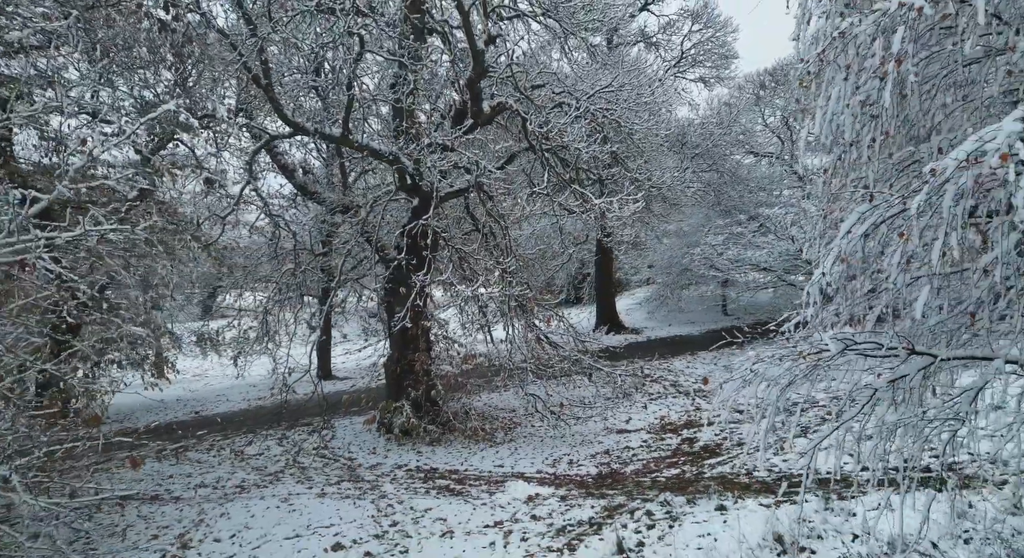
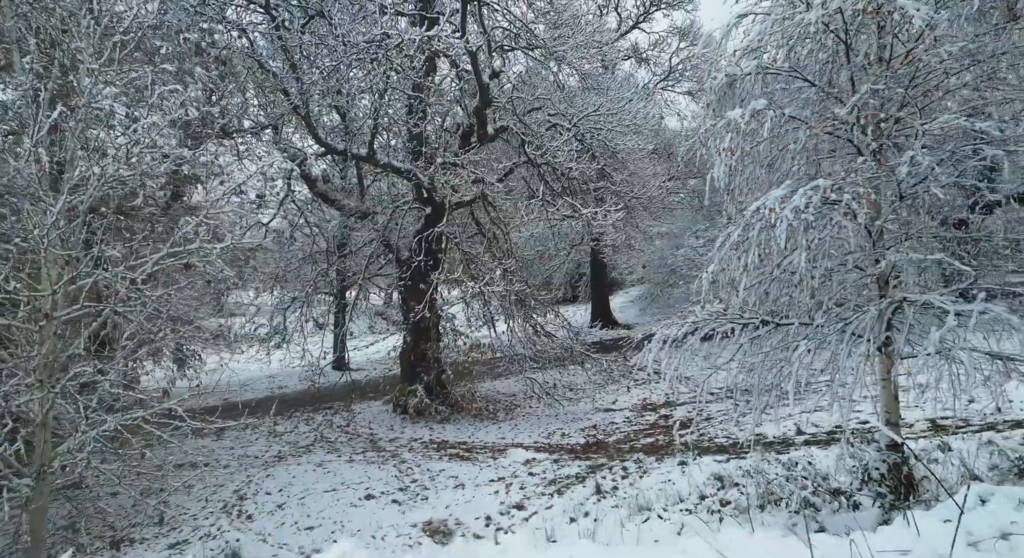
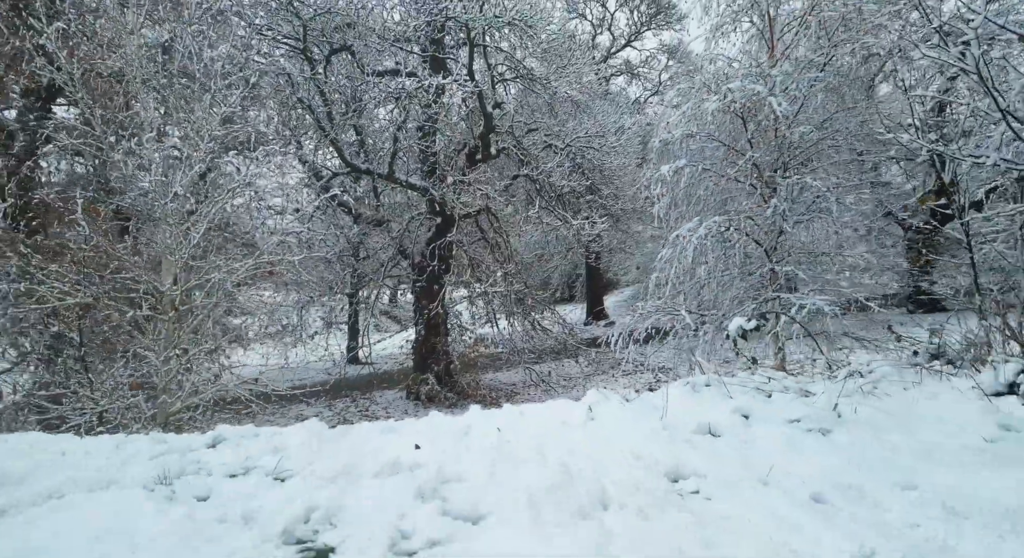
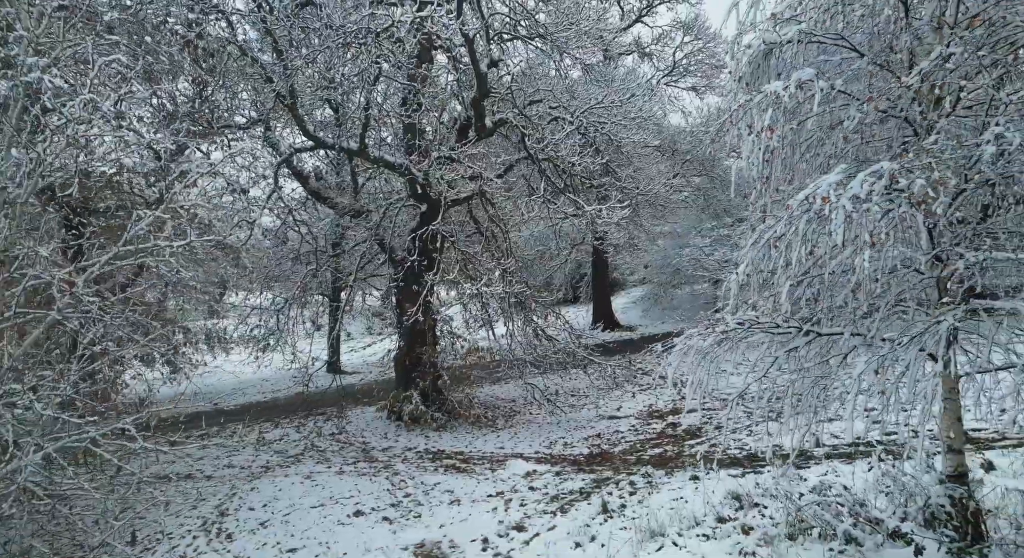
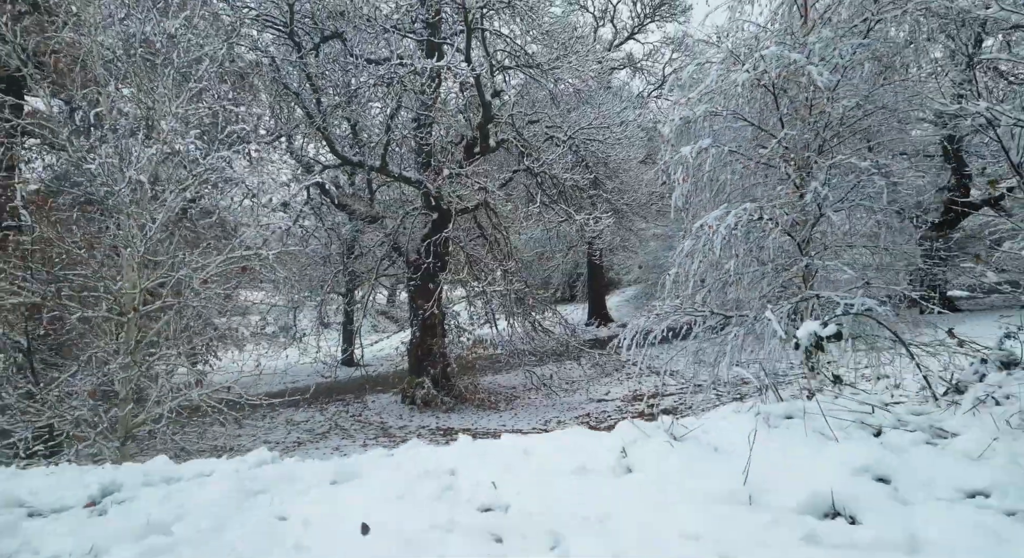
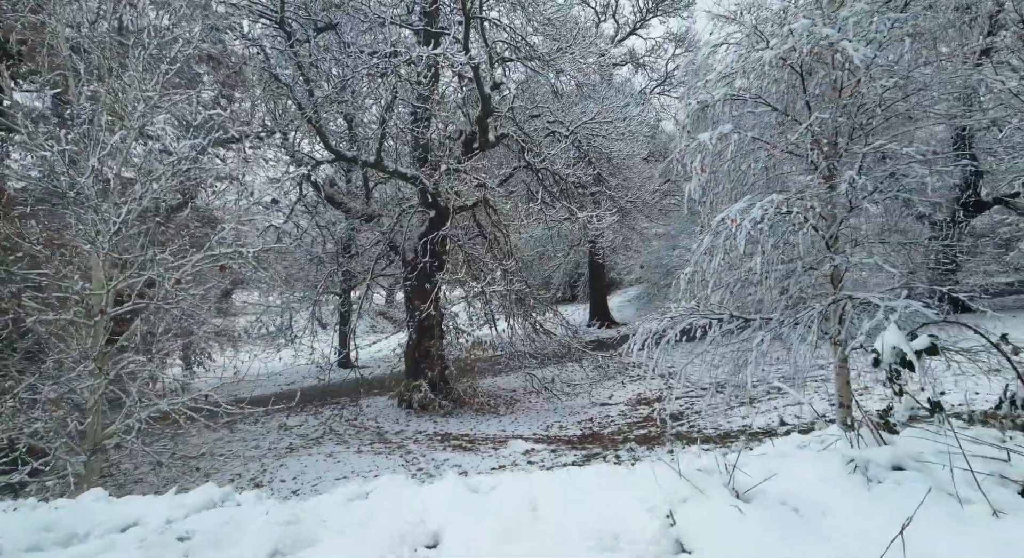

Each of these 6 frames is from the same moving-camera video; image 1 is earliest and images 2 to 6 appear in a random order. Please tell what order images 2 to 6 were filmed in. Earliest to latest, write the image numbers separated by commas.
4, 2, 6, 5, 3
